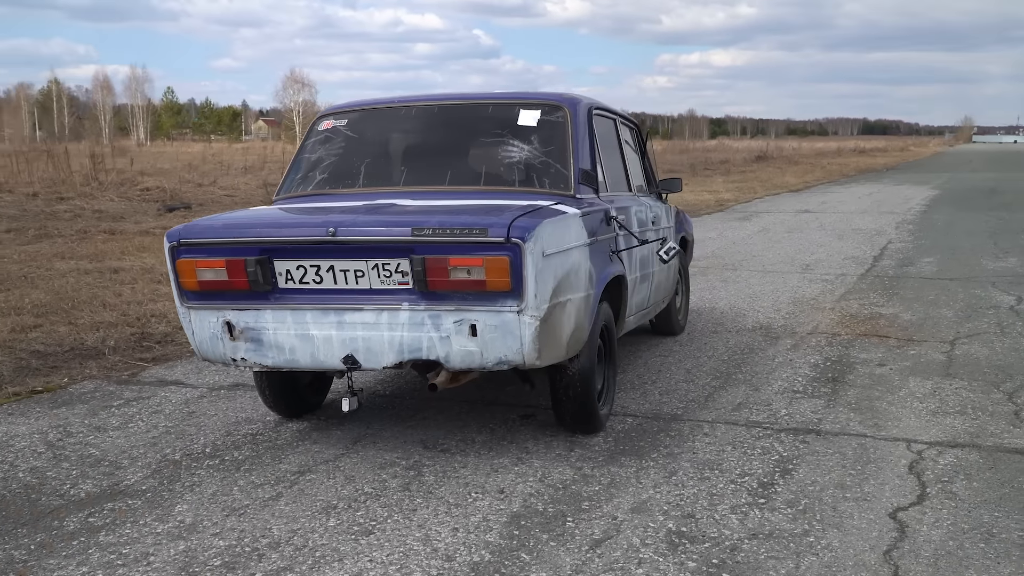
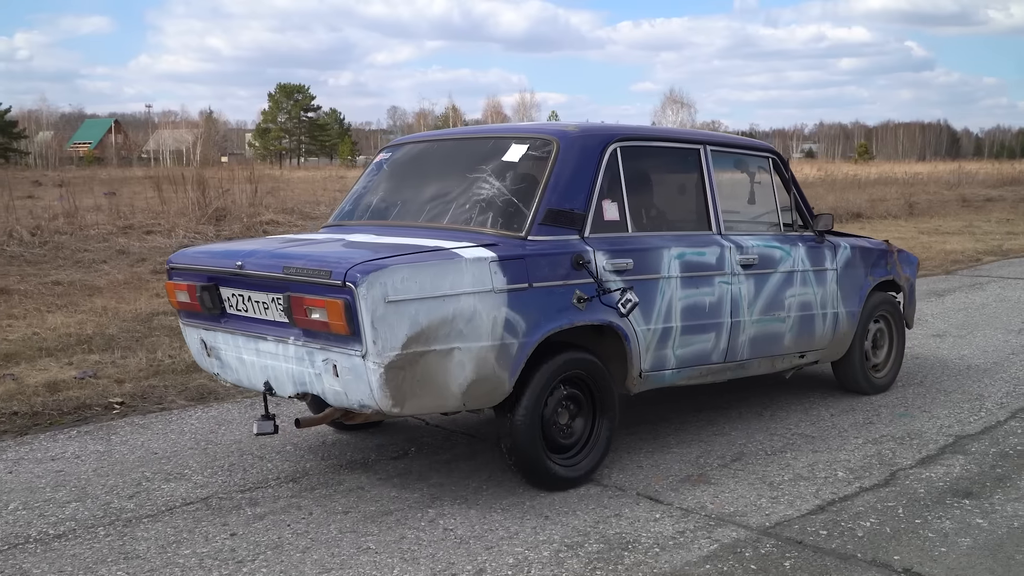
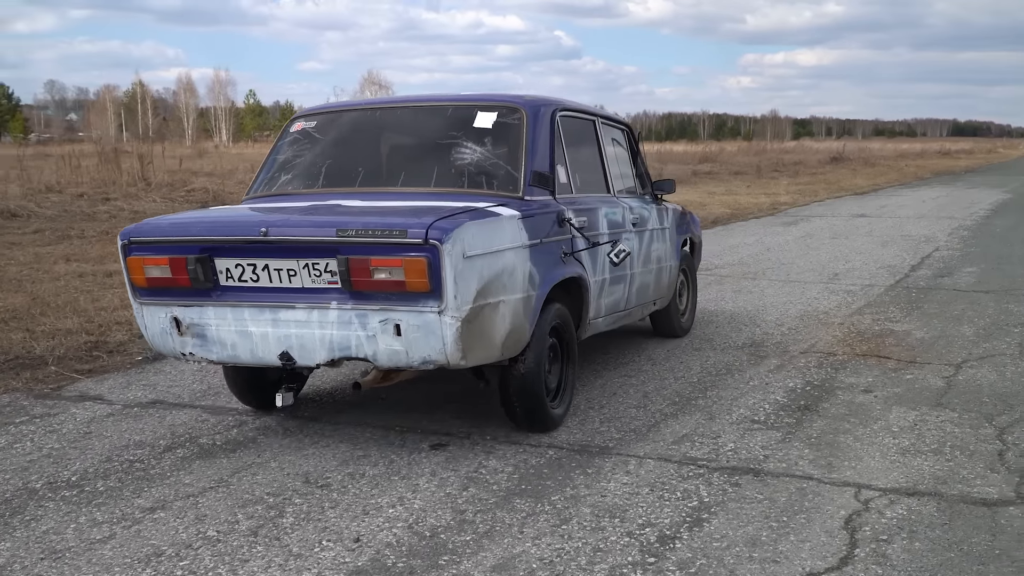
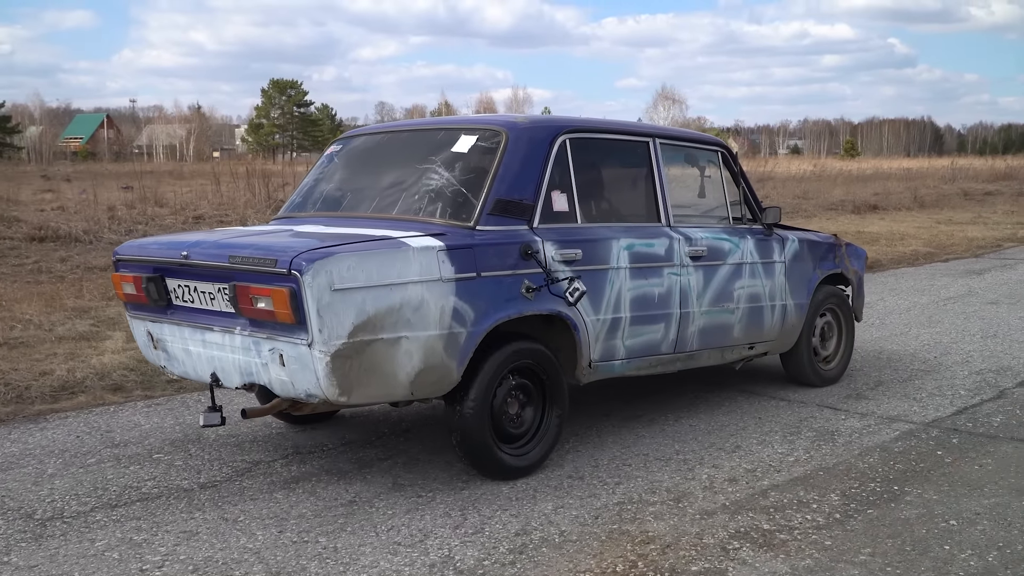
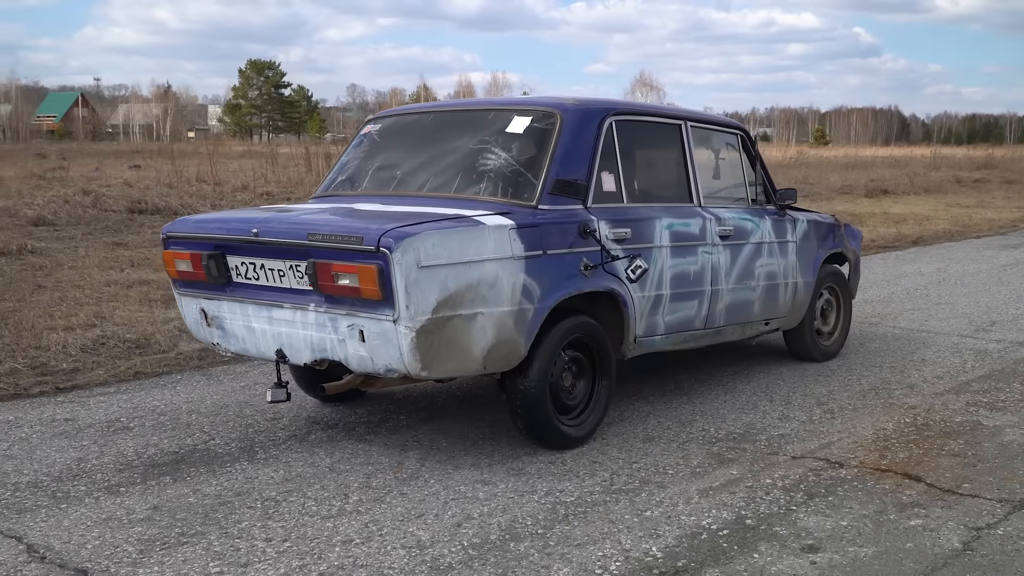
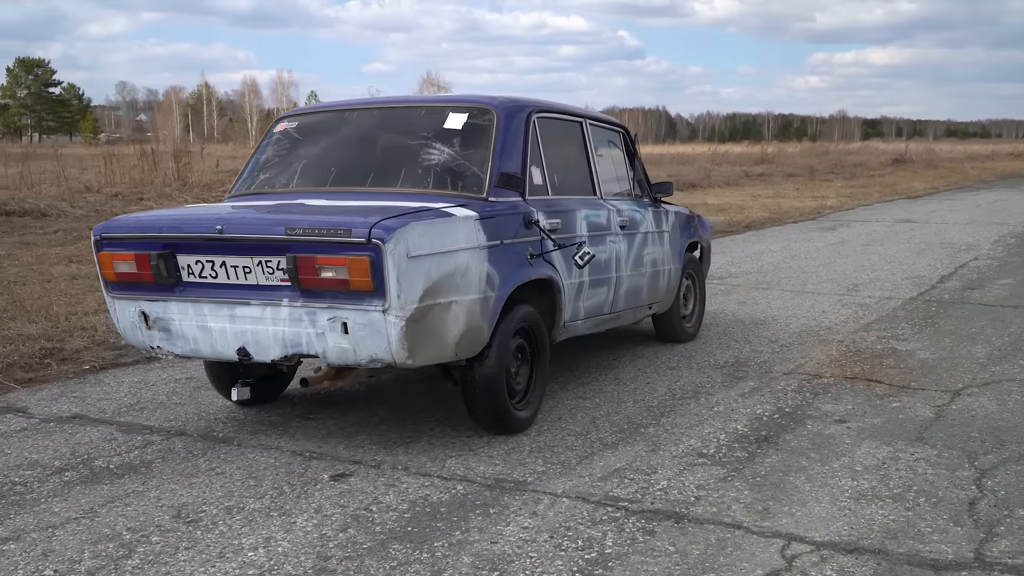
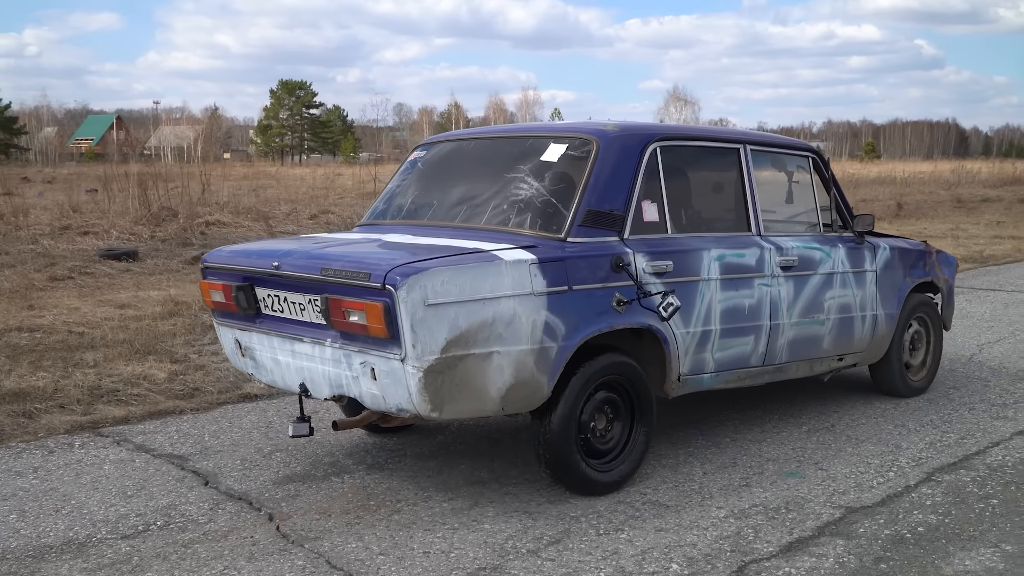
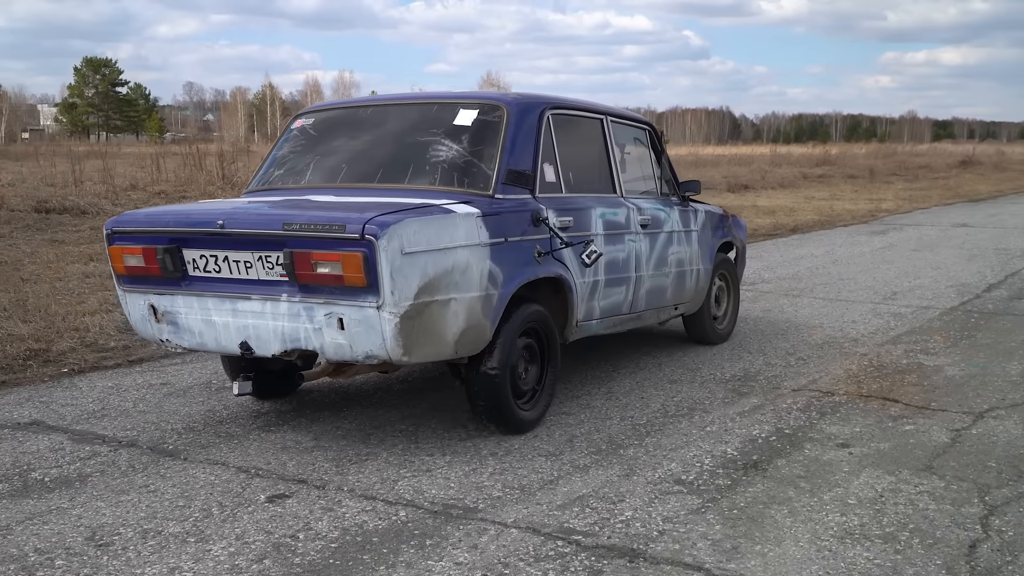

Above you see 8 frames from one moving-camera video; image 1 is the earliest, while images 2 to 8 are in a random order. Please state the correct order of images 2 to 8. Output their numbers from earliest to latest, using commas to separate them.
3, 6, 8, 5, 4, 2, 7
